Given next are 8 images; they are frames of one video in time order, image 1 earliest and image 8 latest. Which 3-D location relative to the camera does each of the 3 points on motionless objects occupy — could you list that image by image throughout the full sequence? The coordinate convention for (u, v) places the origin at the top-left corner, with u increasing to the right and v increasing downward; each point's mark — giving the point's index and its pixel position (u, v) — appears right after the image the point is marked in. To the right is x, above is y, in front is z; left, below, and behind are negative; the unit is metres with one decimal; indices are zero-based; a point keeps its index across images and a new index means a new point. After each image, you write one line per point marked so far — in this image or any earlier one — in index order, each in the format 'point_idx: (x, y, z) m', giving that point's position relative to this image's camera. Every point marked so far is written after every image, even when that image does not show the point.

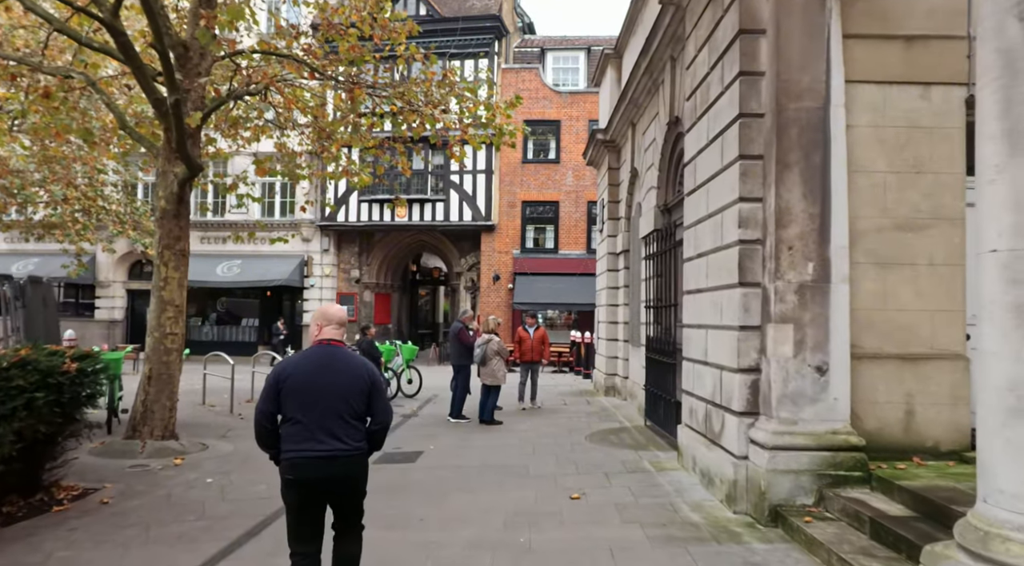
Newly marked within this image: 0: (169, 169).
0: (-4.2, +1.4, +8.8) m
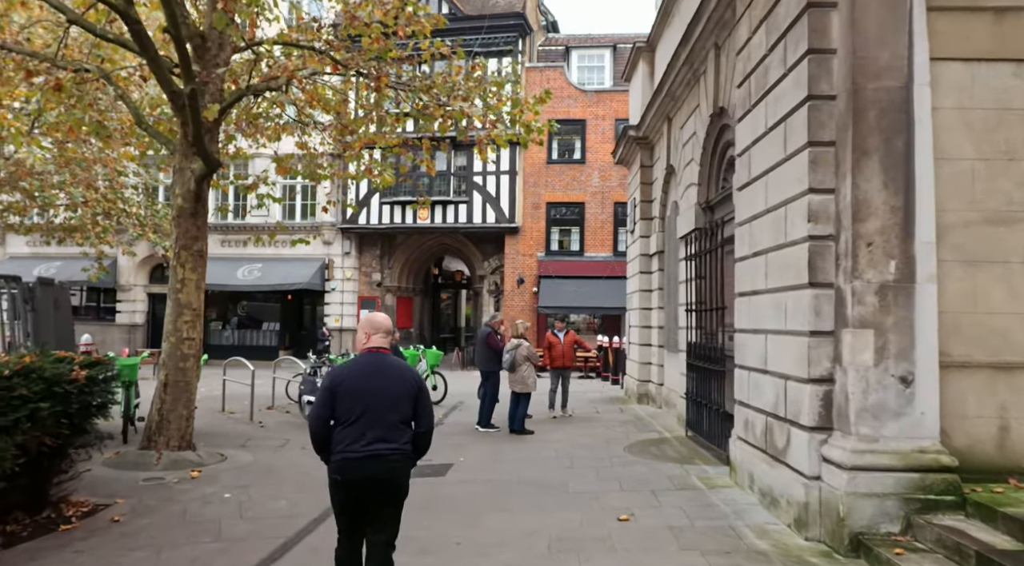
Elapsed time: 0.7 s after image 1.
0: (-3.8, +1.4, +8.4) m
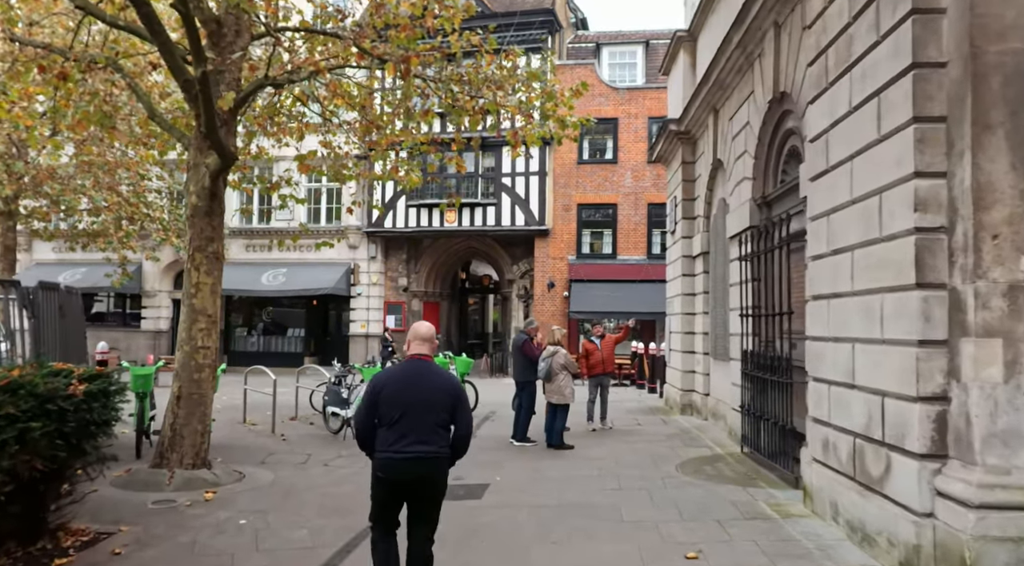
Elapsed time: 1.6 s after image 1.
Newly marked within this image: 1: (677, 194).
0: (-3.3, +1.3, +7.8) m
1: (+3.1, +1.7, +13.6) m
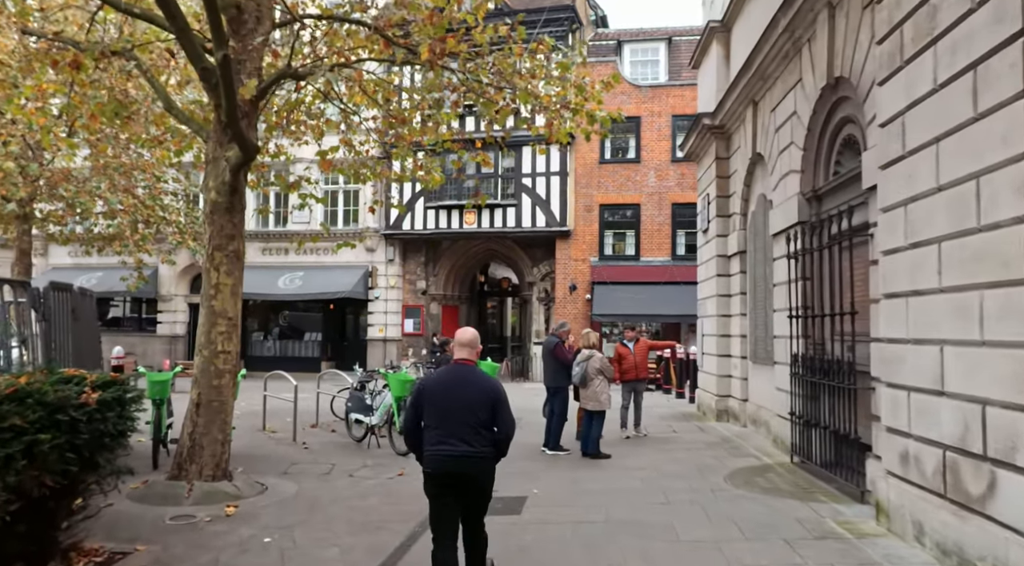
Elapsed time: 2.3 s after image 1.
0: (-3.0, +1.3, +7.4) m
1: (+3.5, +1.7, +13.0) m
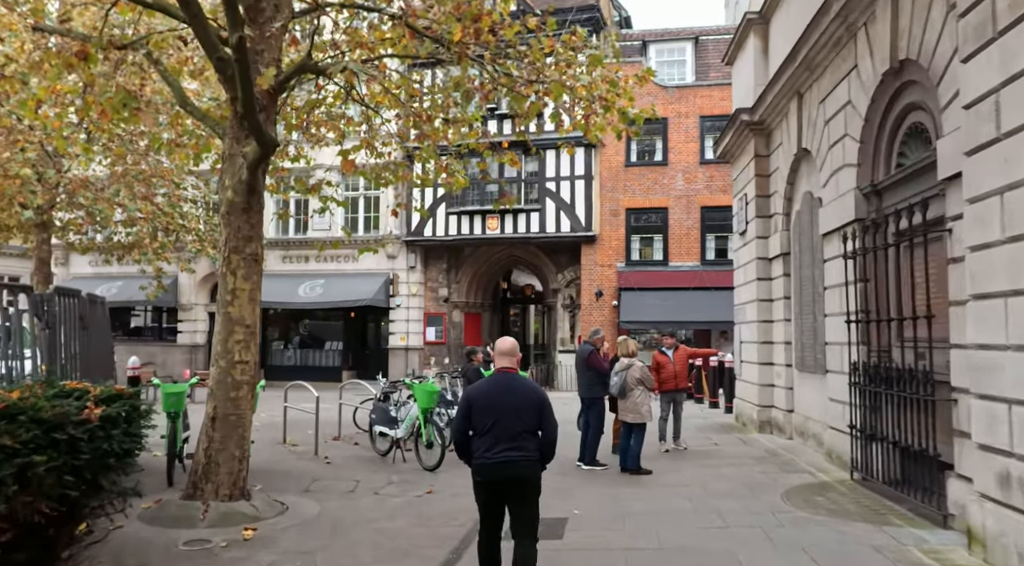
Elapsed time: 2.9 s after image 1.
0: (-2.6, +1.3, +6.9) m
1: (+4.0, +1.6, +12.4) m
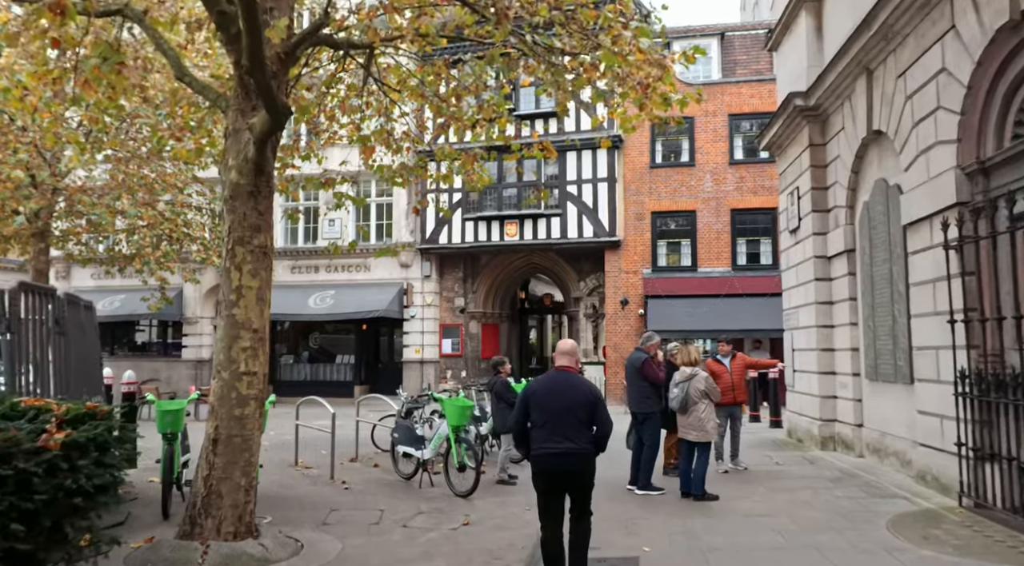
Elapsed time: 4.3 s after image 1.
0: (-2.2, +1.3, +5.9) m
1: (+4.5, +1.6, +11.4) m
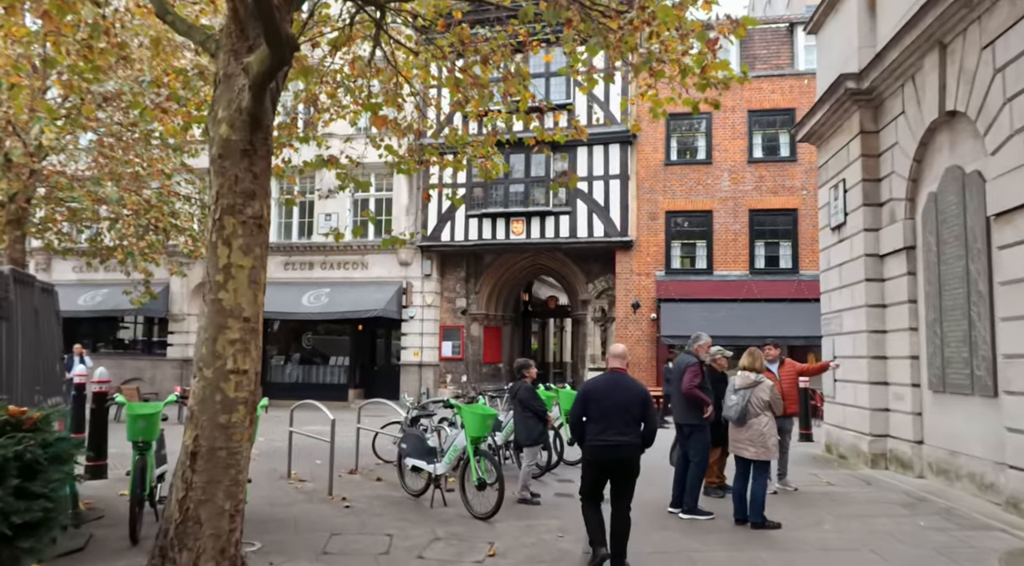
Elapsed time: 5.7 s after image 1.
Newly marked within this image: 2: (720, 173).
0: (-1.8, +1.4, +4.8) m
1: (+4.8, +1.5, +10.4) m
2: (+5.5, +2.9, +19.2) m
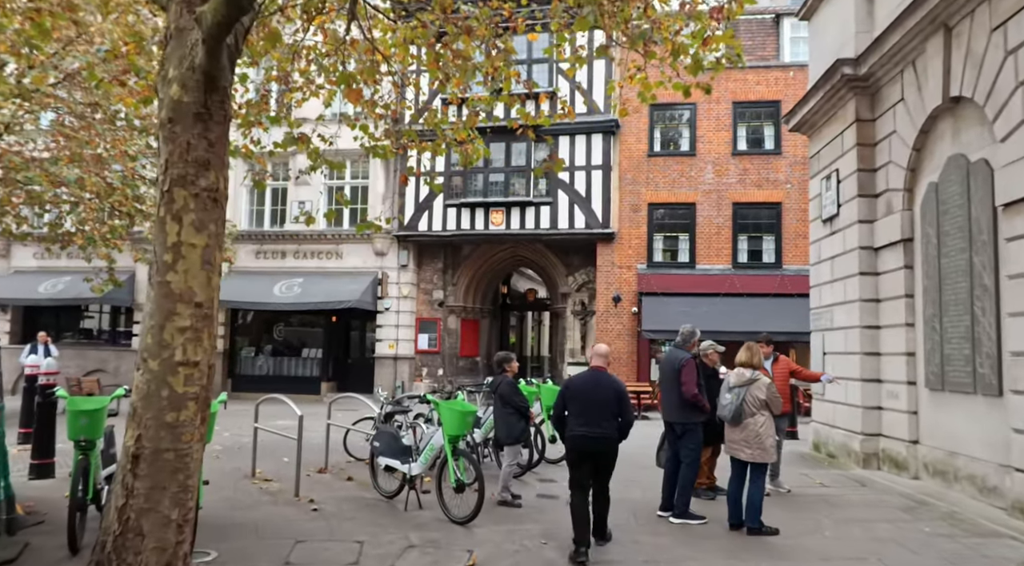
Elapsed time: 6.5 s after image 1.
0: (-1.9, +1.5, +4.3) m
1: (+4.5, +1.6, +10.0) m
2: (+5.0, +3.1, +18.9) m
